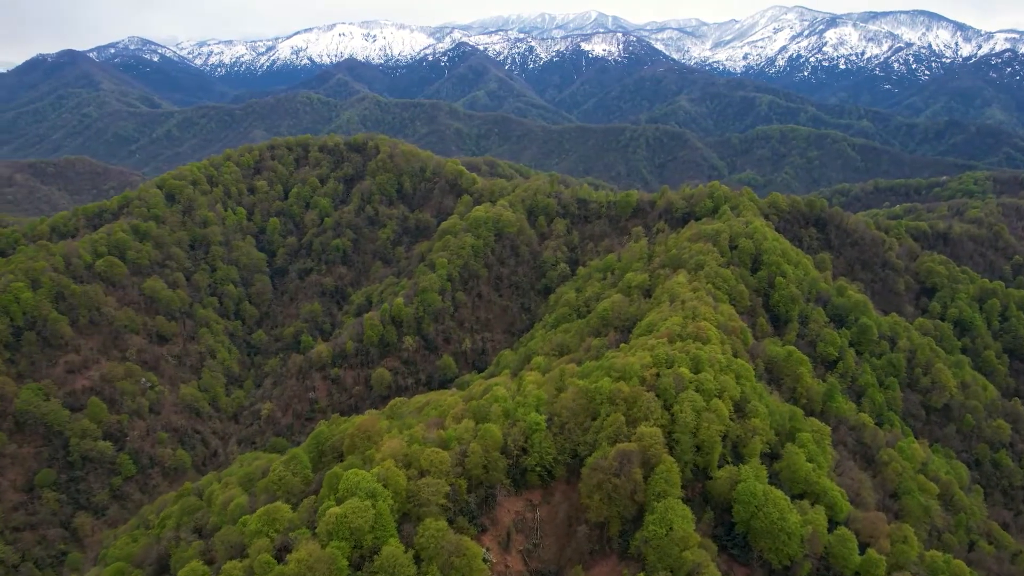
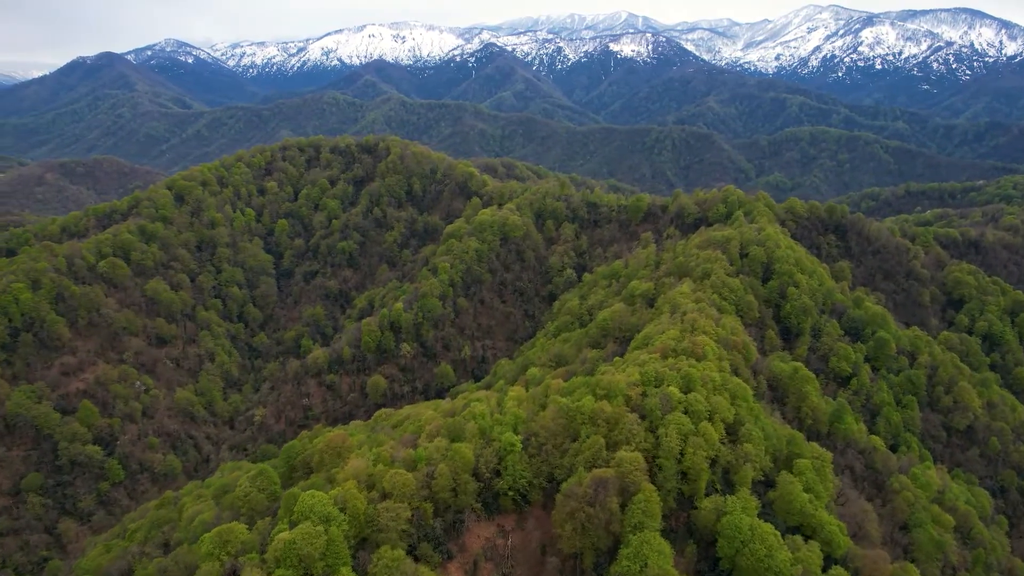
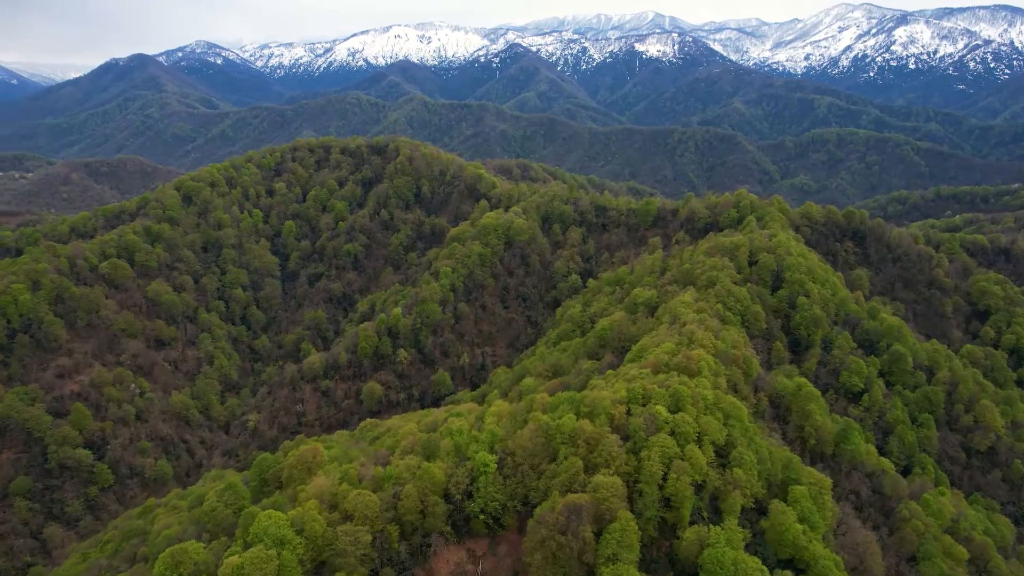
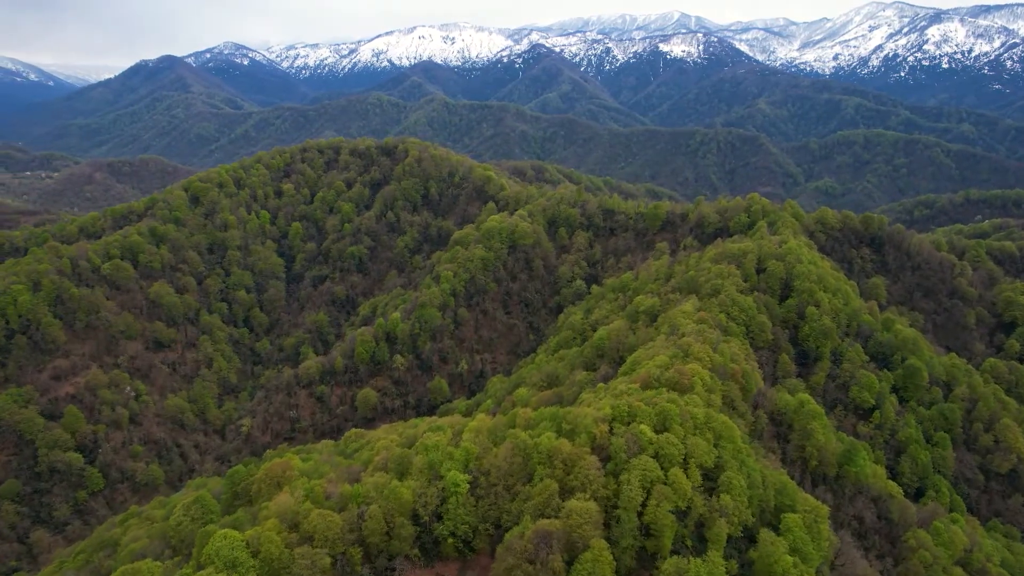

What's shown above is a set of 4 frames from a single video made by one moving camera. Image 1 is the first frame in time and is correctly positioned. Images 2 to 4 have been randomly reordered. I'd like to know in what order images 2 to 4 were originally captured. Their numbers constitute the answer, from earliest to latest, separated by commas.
2, 3, 4
